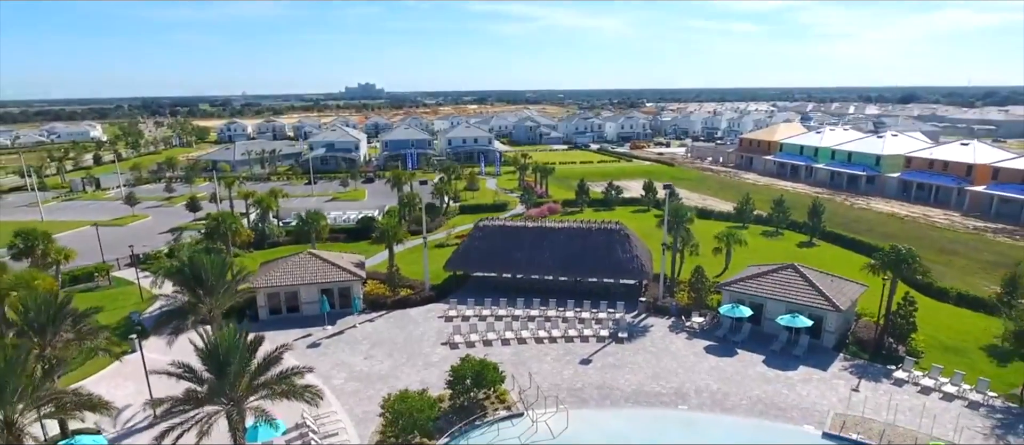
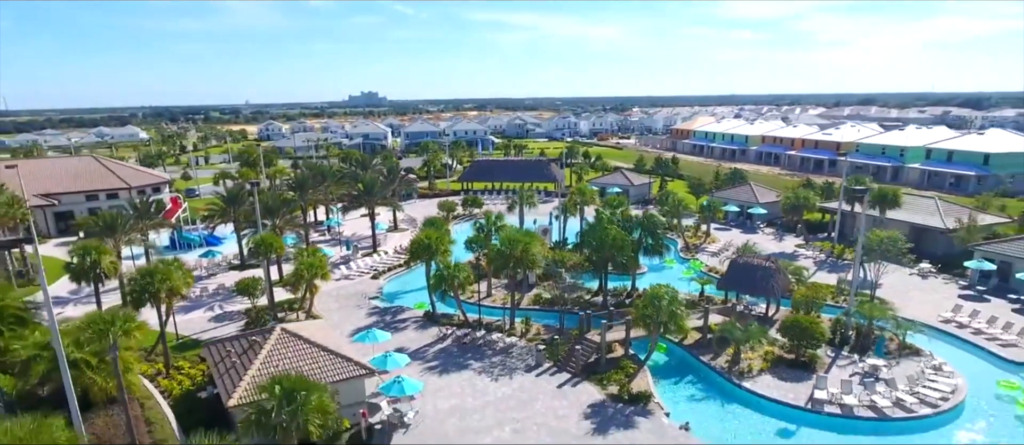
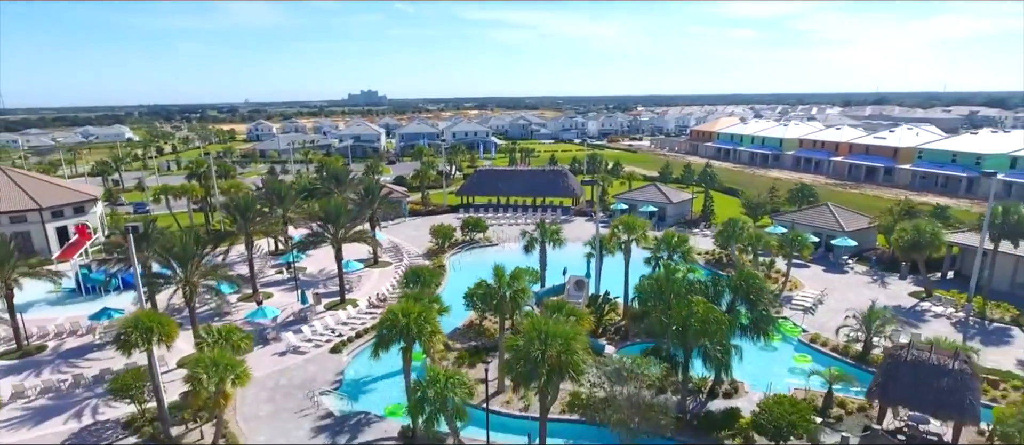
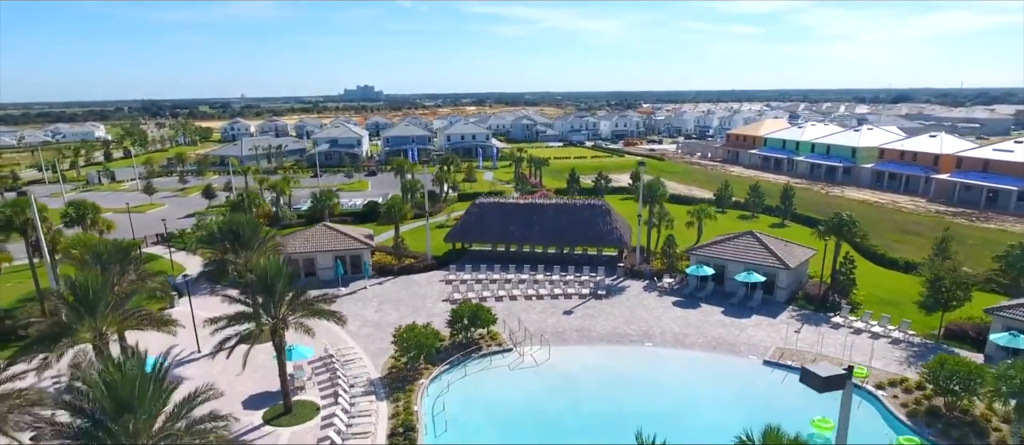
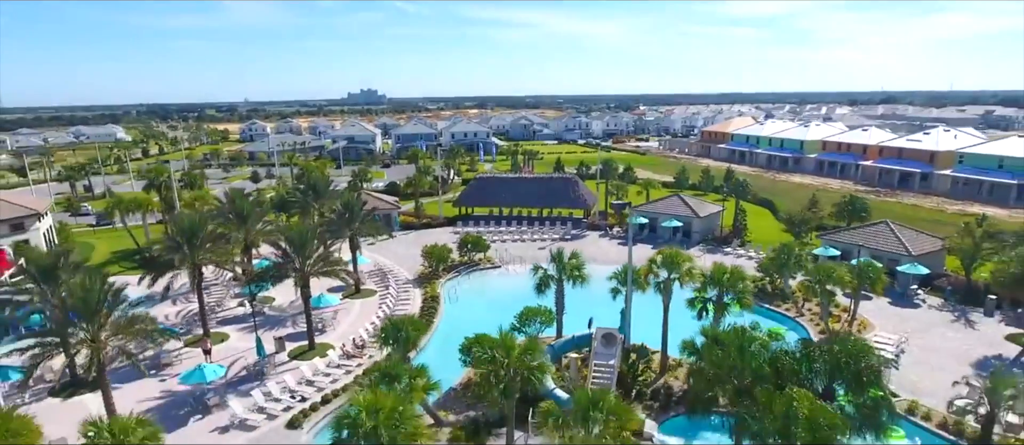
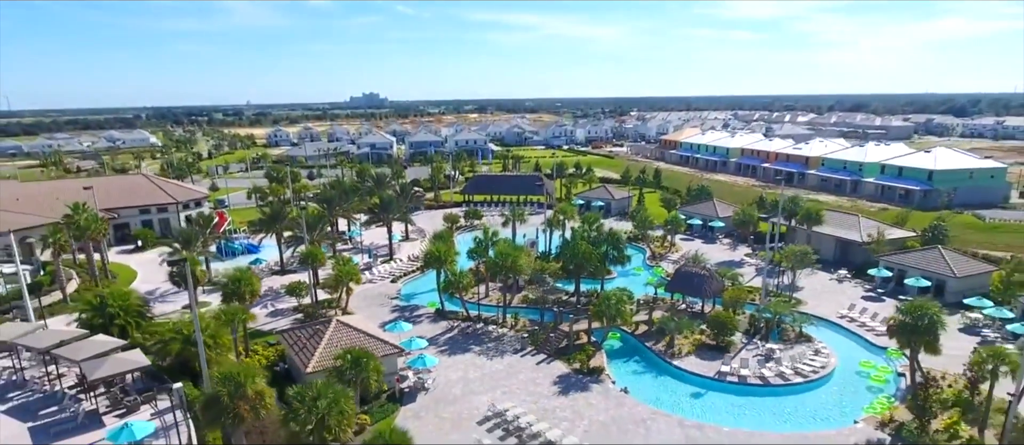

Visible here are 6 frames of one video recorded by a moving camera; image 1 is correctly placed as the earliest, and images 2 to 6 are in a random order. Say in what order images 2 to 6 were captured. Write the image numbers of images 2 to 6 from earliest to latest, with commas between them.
4, 5, 3, 2, 6
